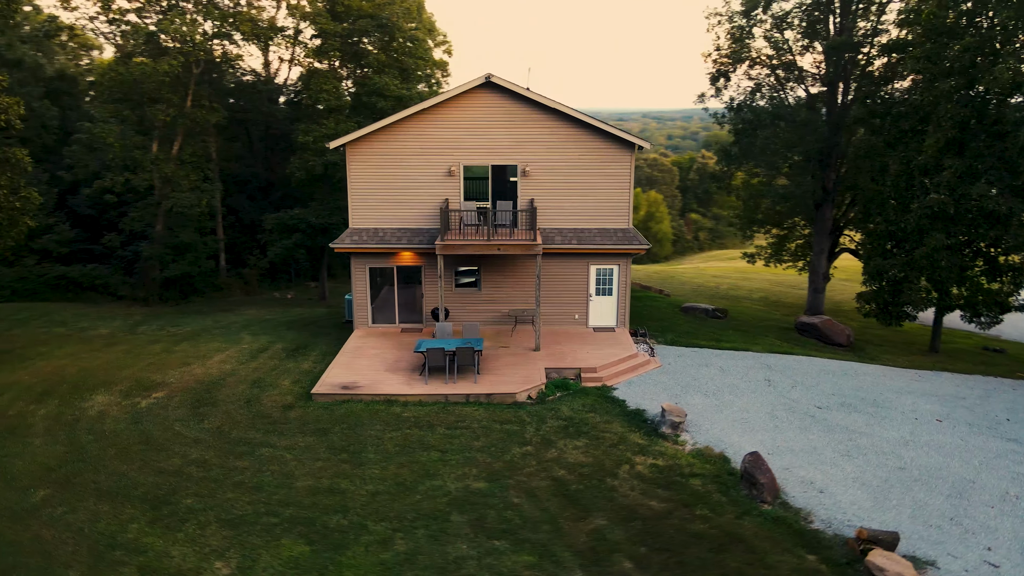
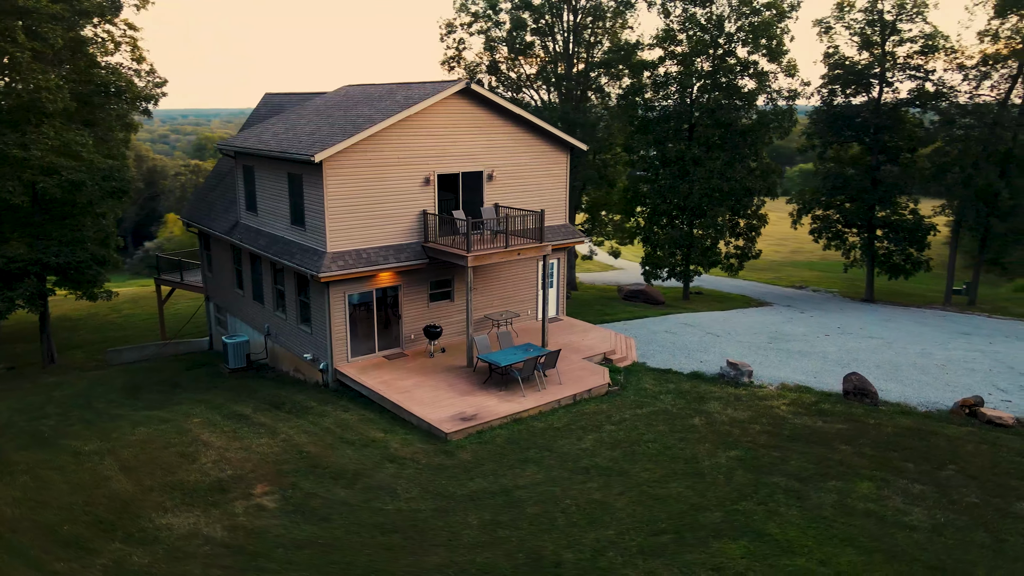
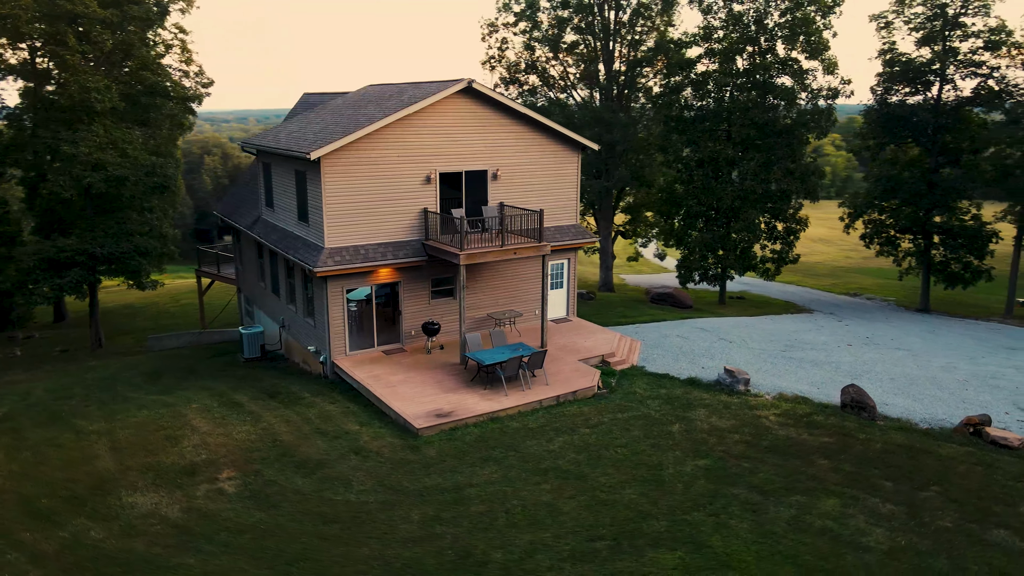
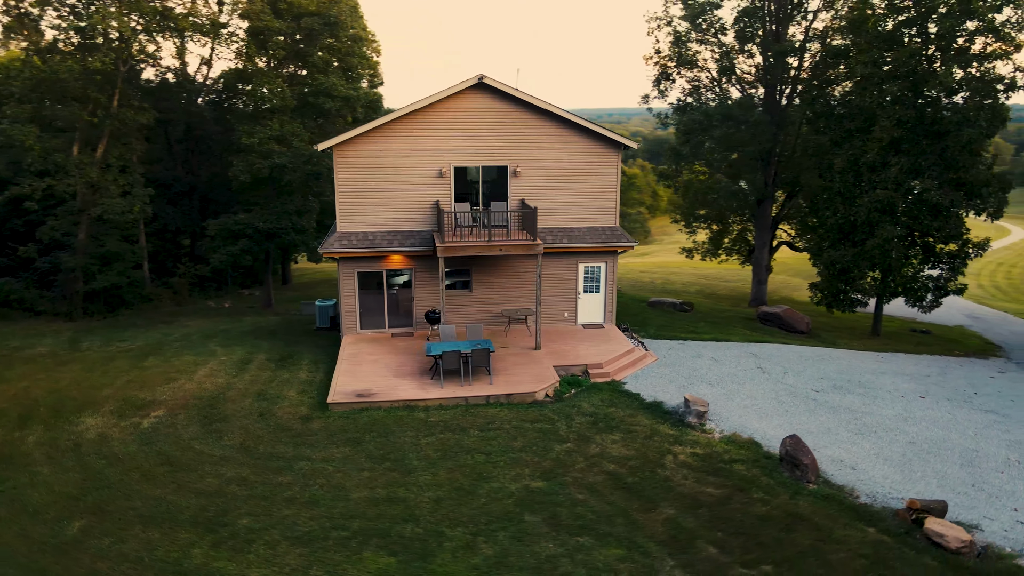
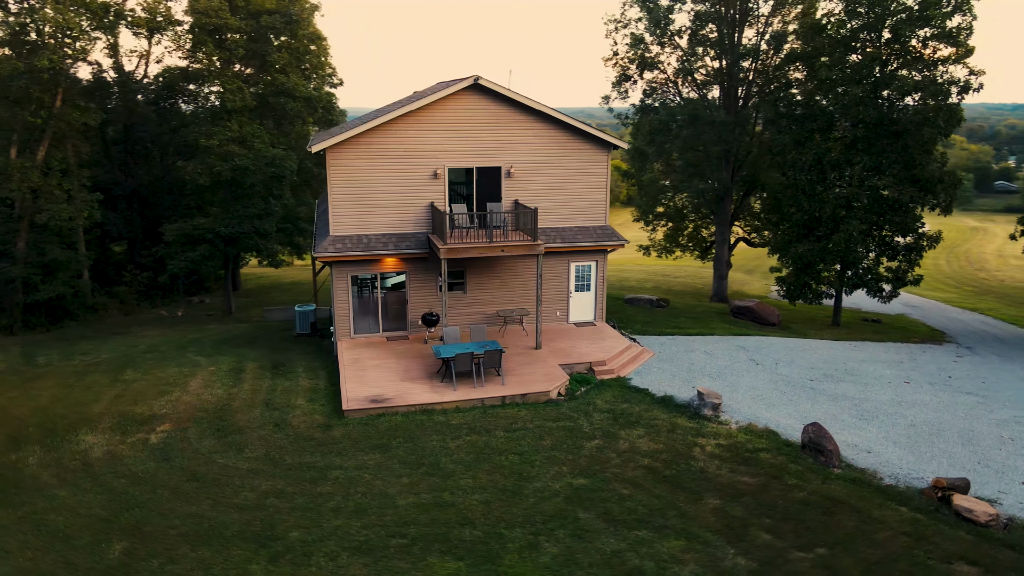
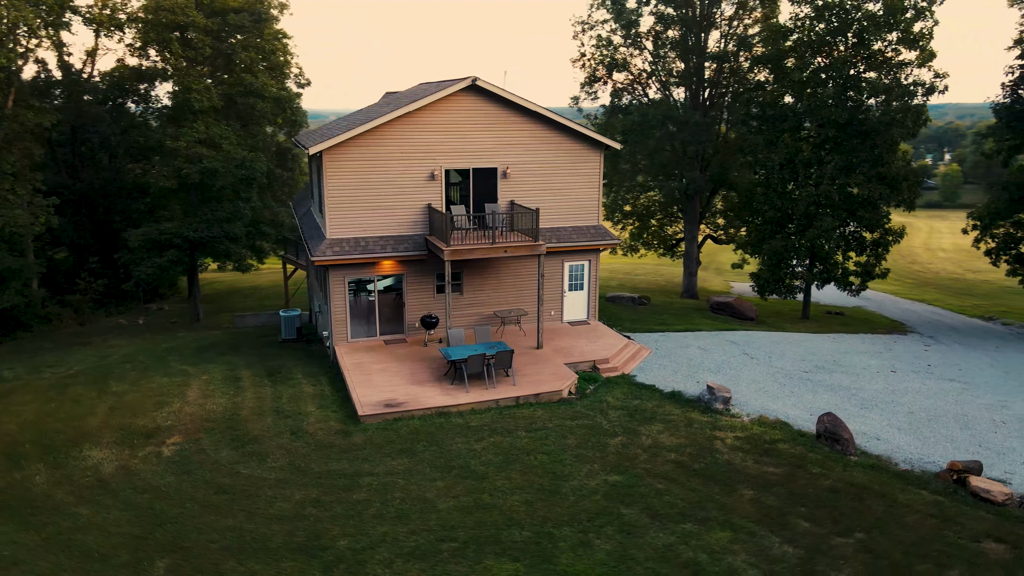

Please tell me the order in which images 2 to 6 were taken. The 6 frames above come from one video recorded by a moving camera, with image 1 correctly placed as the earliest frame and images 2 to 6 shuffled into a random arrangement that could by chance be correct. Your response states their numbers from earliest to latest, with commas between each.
4, 5, 6, 3, 2
